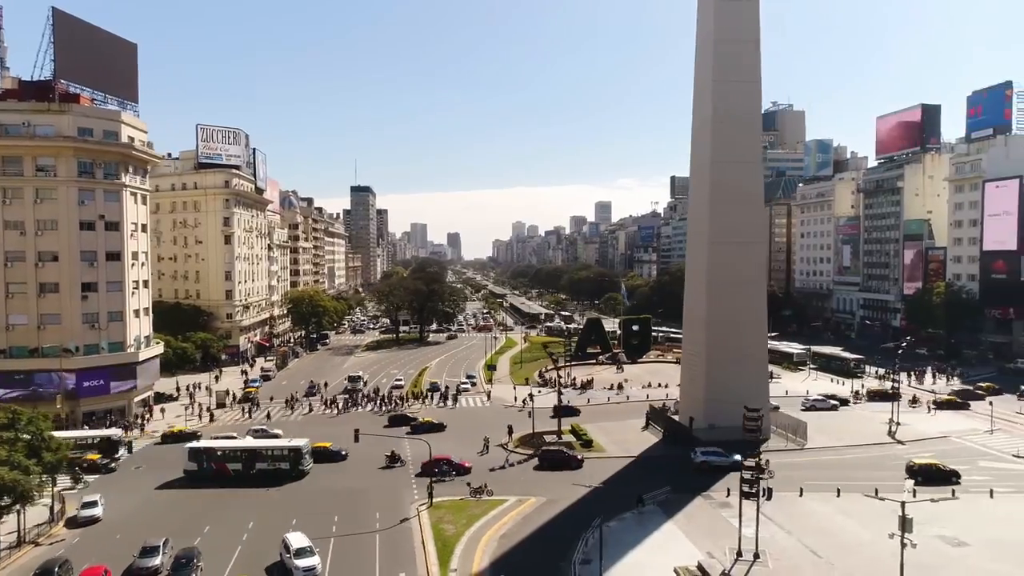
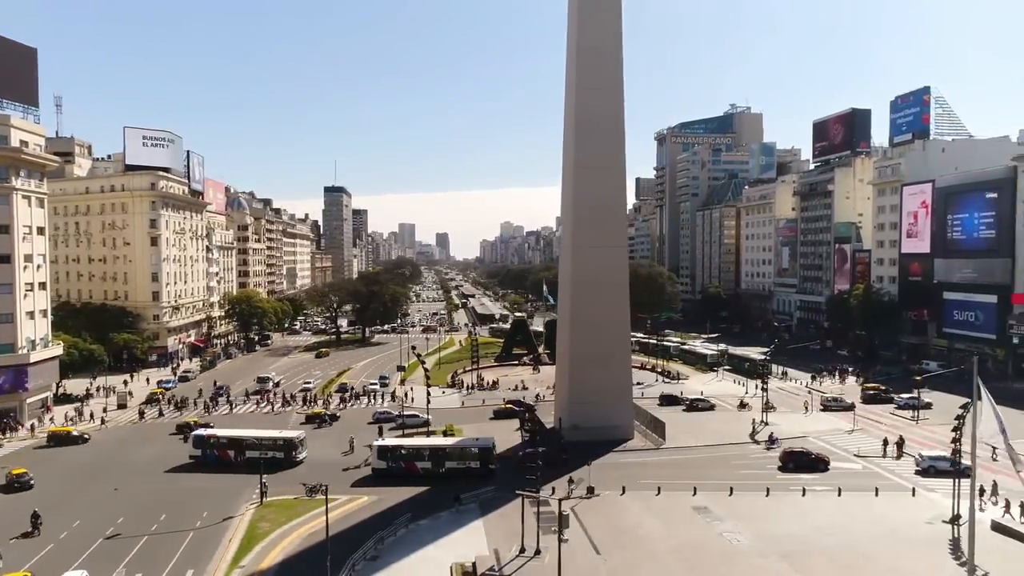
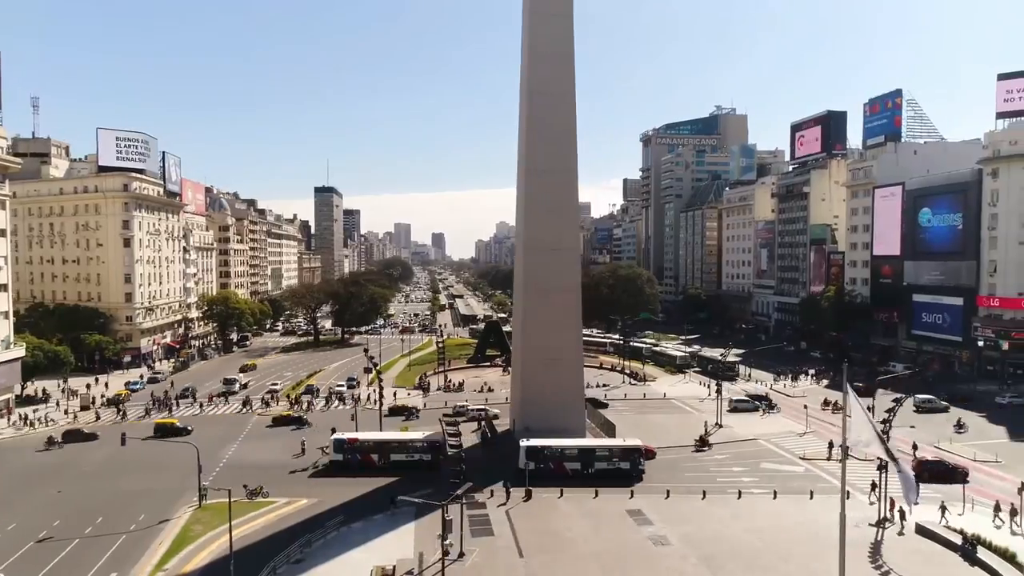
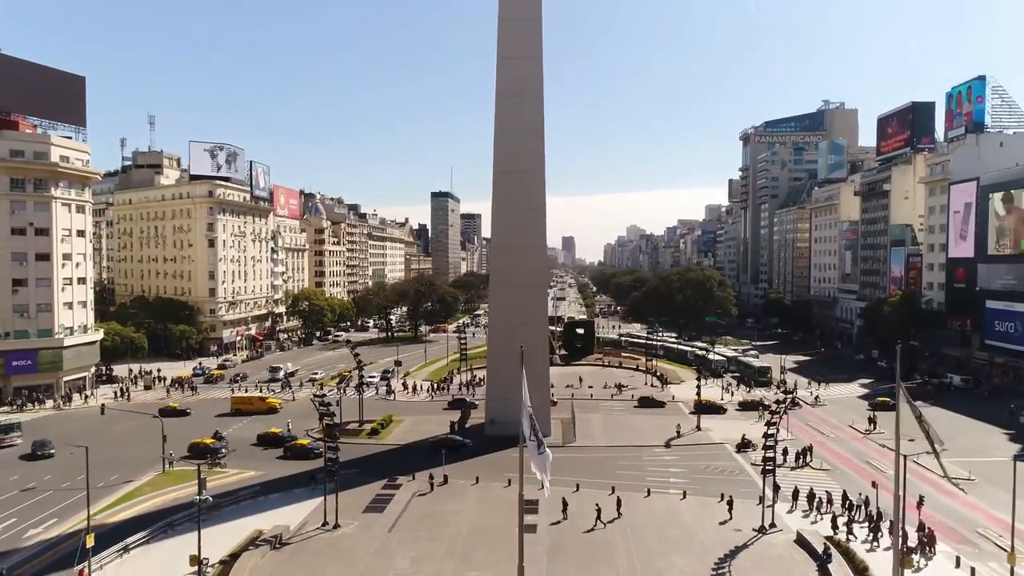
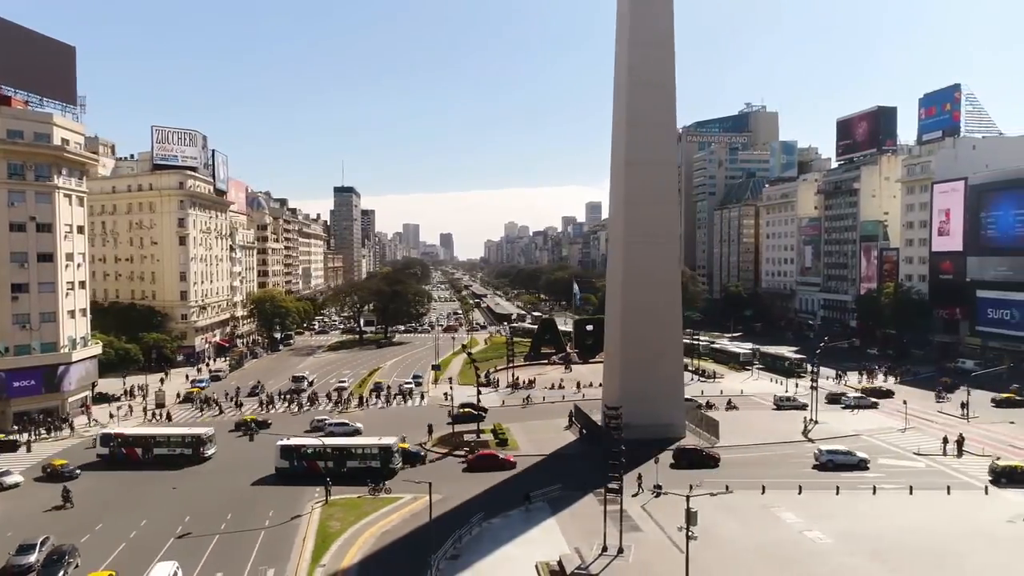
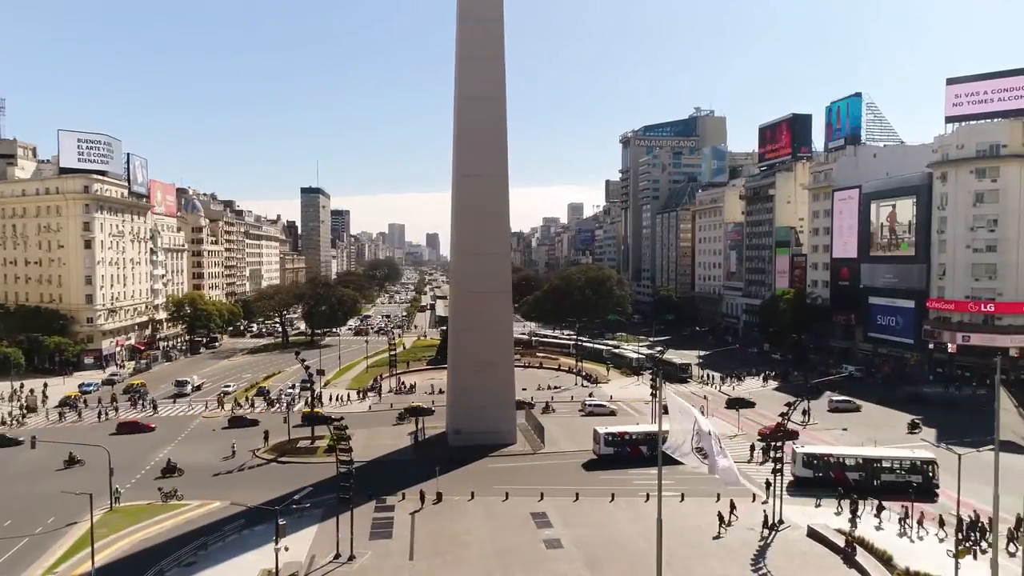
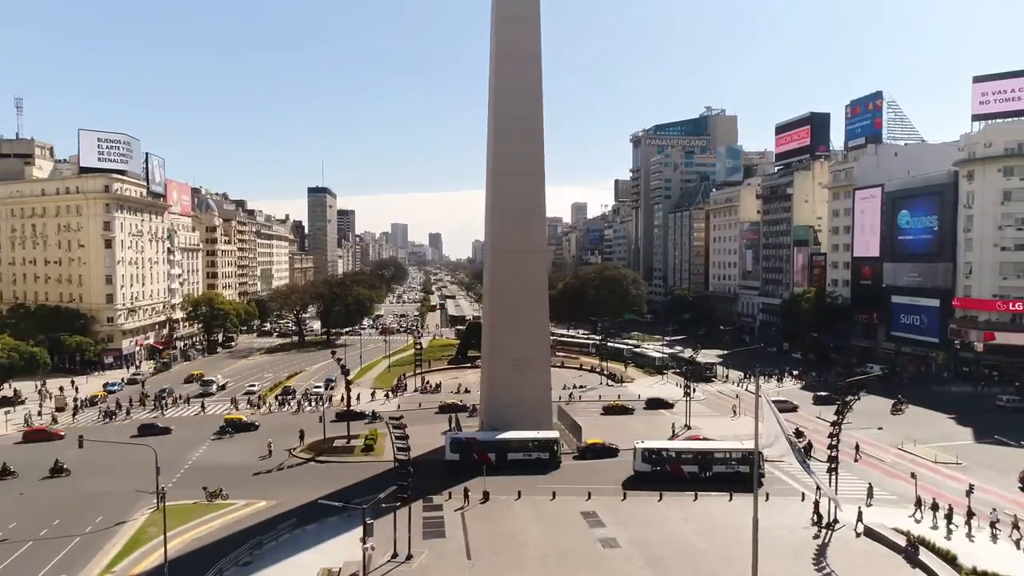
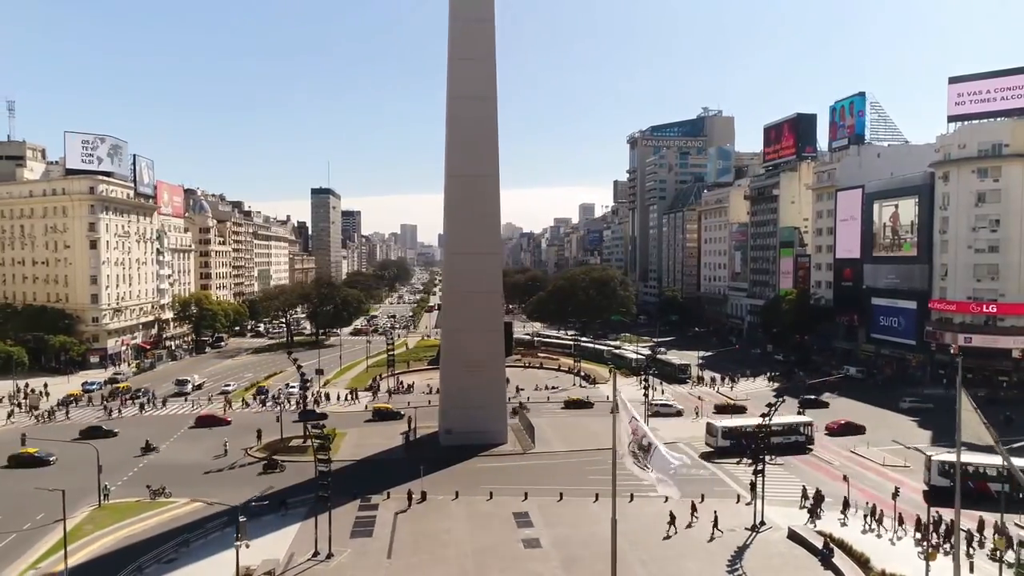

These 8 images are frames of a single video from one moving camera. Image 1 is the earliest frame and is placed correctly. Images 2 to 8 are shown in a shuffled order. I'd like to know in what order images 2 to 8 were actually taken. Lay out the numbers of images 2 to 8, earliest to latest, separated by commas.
5, 2, 3, 7, 6, 8, 4
